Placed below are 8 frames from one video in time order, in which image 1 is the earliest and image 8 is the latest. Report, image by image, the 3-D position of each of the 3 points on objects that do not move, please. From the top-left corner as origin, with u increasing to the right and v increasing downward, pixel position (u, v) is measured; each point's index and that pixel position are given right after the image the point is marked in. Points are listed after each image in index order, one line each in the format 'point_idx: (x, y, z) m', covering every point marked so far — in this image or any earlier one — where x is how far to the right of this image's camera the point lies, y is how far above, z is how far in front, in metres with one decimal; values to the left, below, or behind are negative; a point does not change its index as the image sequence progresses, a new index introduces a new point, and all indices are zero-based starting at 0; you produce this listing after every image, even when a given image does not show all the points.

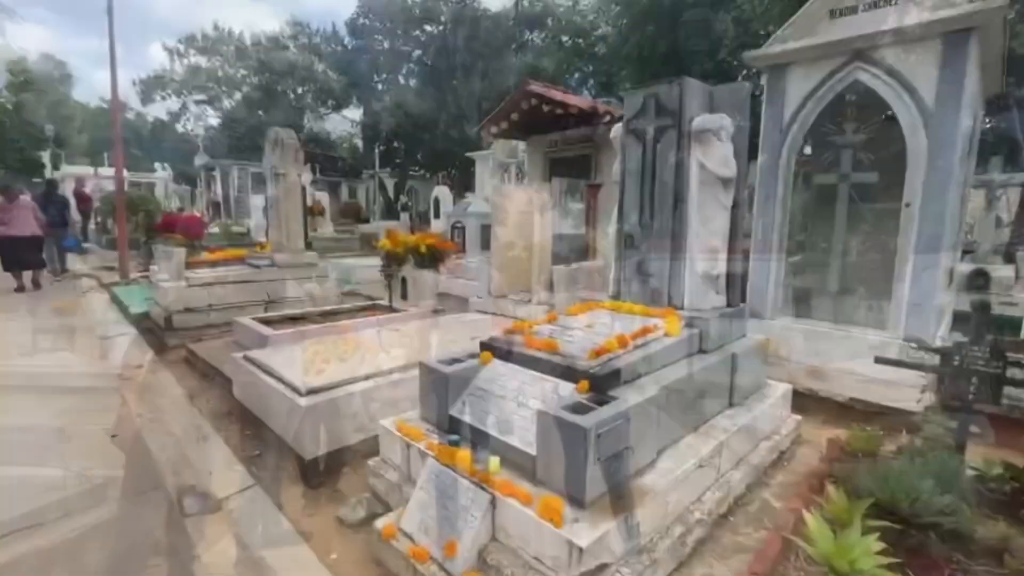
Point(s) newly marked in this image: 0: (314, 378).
0: (-1.3, -0.6, +3.1) m
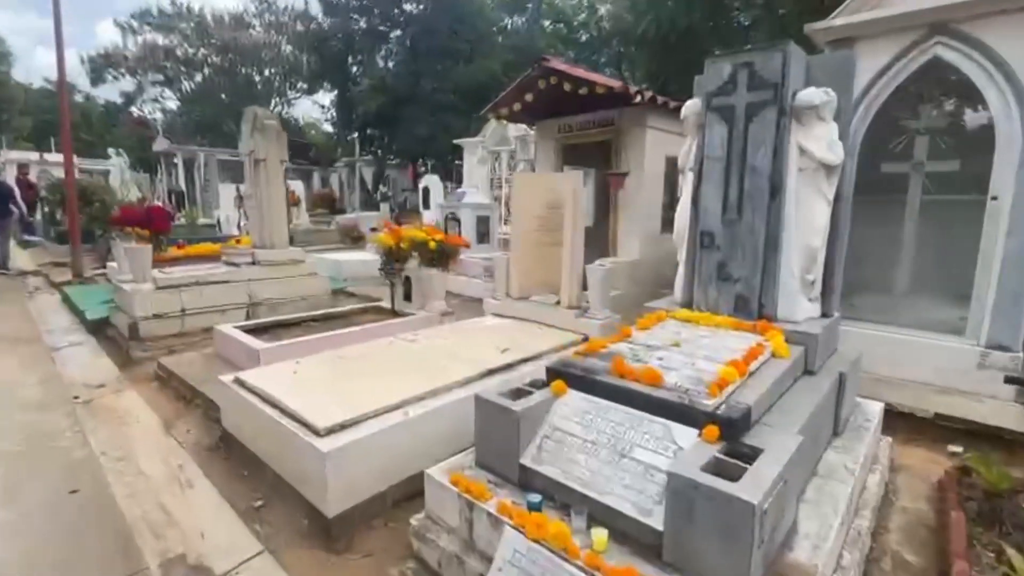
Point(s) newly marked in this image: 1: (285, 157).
0: (-1.0, -0.6, +2.5) m
1: (-2.7, +1.5, +5.7) m
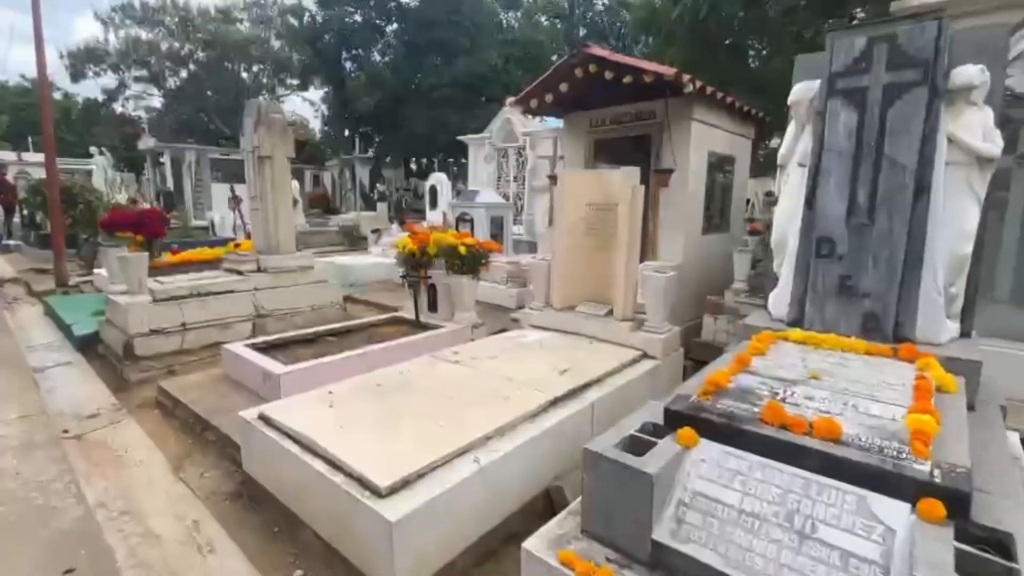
0: (-0.5, -0.7, +2.1) m
1: (-2.4, +1.4, +5.2) m
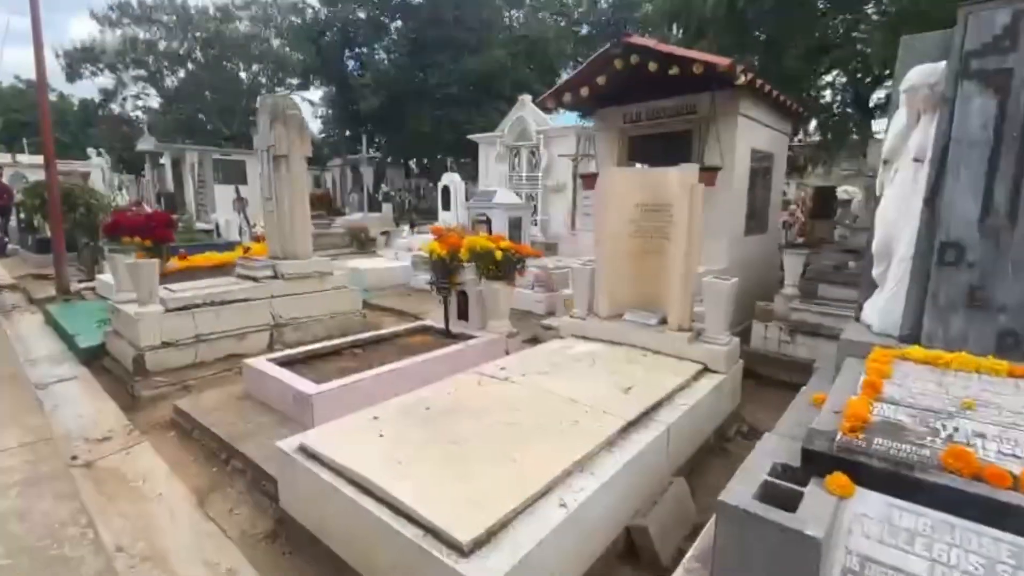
0: (-0.2, -0.8, +1.8) m
1: (-2.1, +1.4, +4.9) m
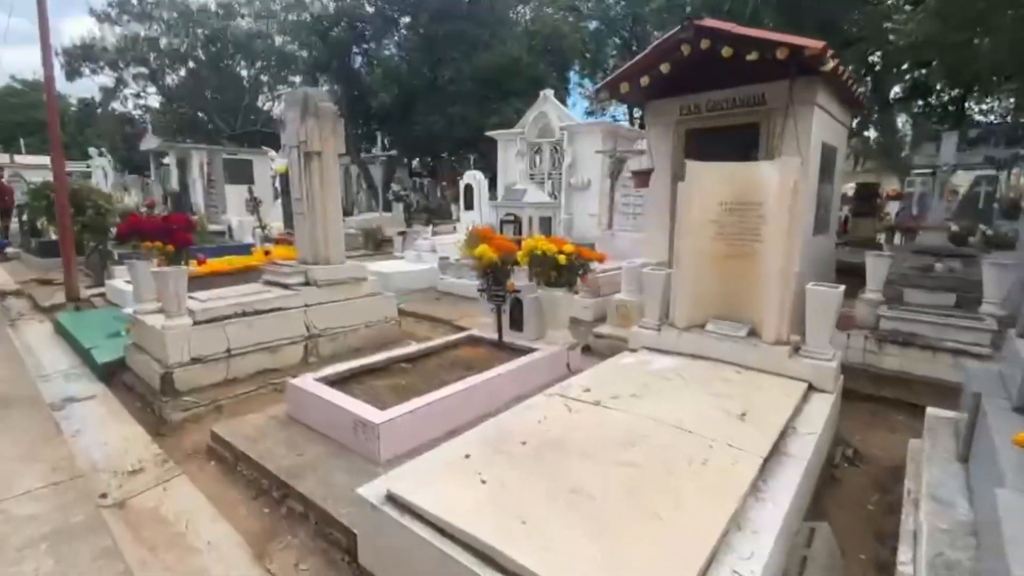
0: (+0.3, -0.8, +1.4) m
1: (-1.6, +1.3, +4.6) m
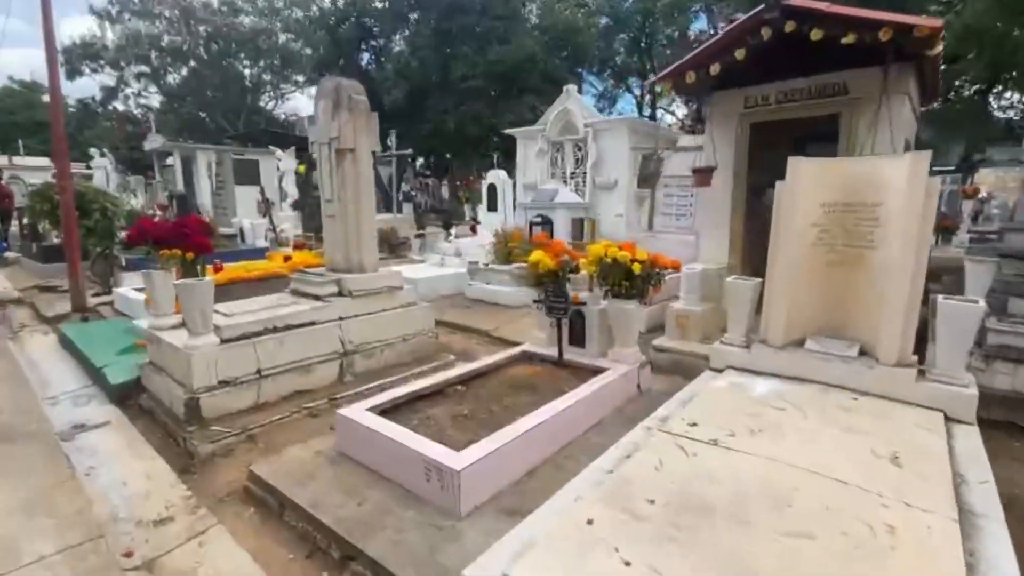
0: (+0.7, -0.9, +1.0) m
1: (-1.2, +1.2, +4.2) m
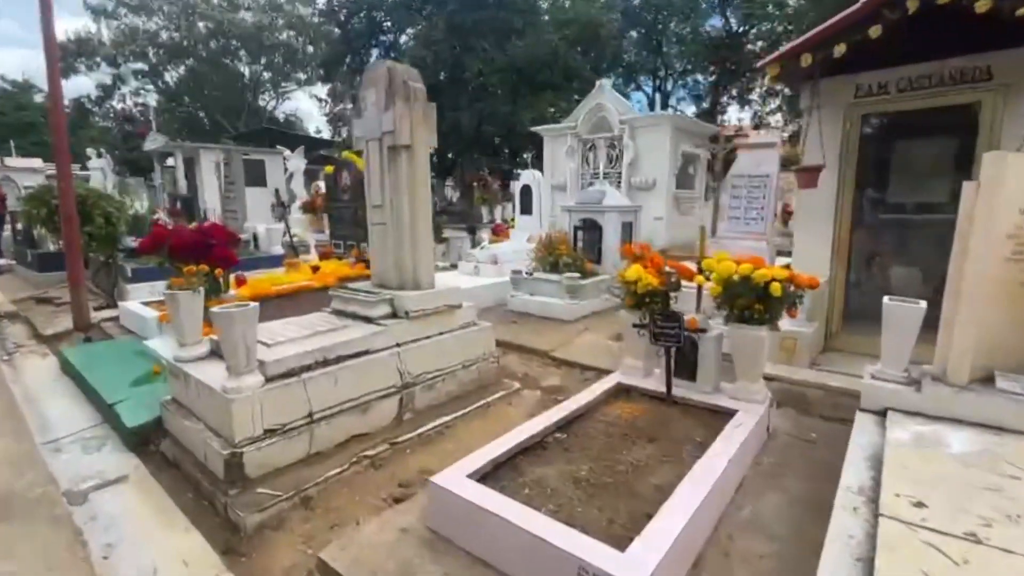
0: (+1.4, -1.1, +0.5) m
1: (-0.6, +1.1, +3.6) m
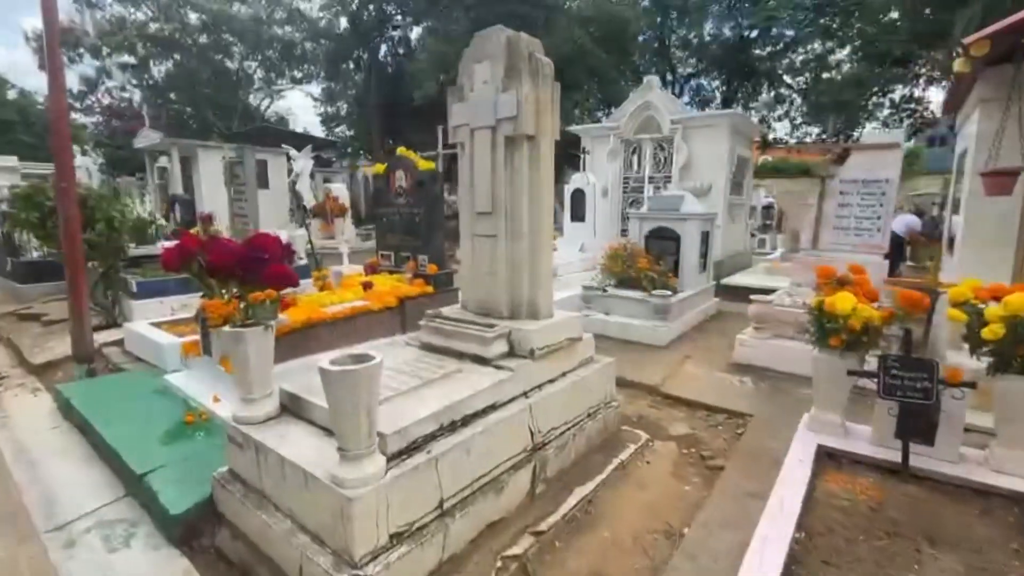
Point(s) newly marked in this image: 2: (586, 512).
0: (+2.3, -1.2, -0.3) m
1: (+0.3, +0.9, +2.8) m
2: (+0.4, -1.1, +2.4) m
